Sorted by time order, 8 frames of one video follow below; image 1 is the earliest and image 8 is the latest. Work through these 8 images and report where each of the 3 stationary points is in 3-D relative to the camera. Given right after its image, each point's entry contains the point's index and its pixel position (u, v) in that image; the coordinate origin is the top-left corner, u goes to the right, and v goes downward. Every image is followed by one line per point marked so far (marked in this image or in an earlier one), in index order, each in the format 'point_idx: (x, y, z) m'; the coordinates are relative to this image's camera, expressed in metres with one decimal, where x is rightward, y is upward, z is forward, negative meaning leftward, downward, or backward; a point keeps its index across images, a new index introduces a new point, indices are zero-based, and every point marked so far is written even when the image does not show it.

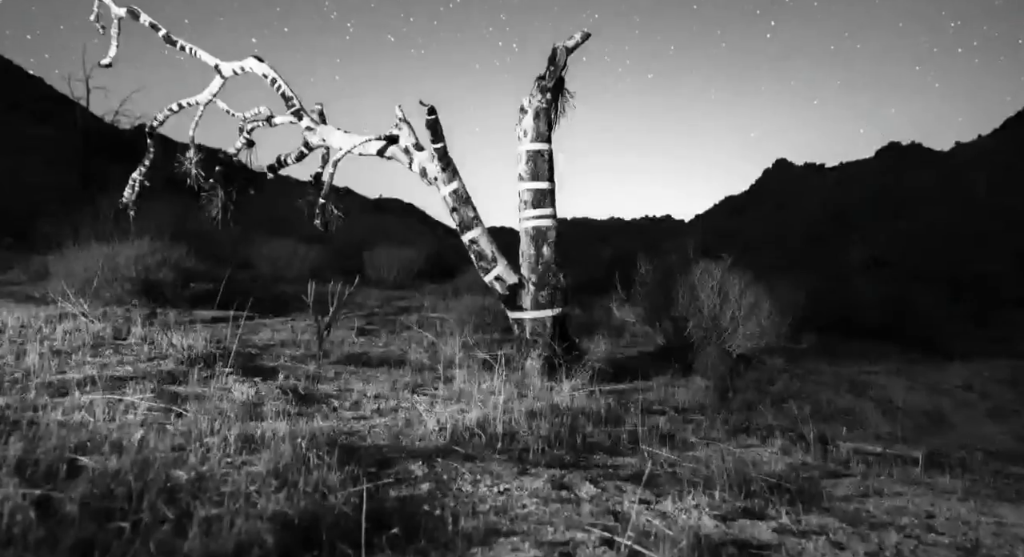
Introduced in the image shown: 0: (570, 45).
0: (+0.9, +3.6, +11.1) m
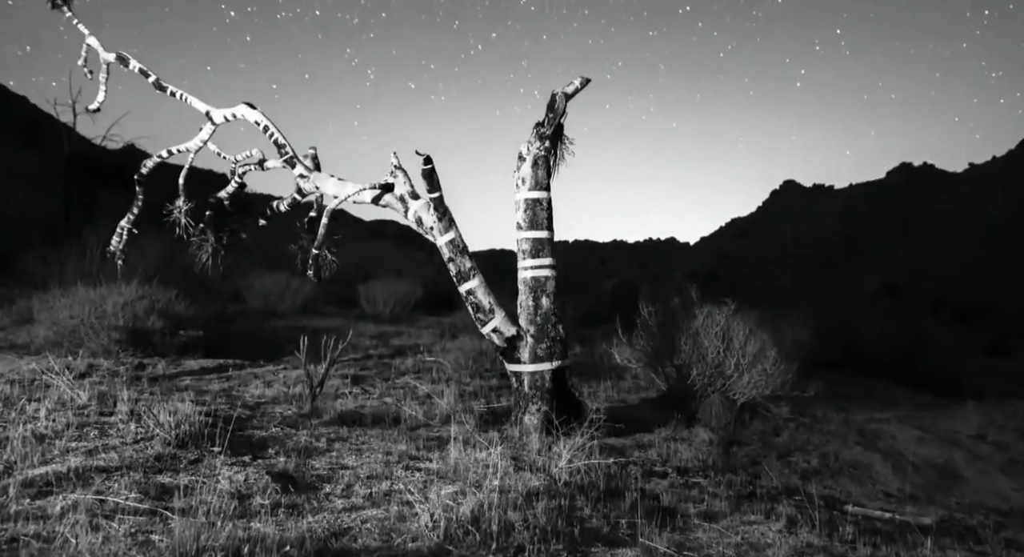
0: (+0.9, +2.8, +10.7) m
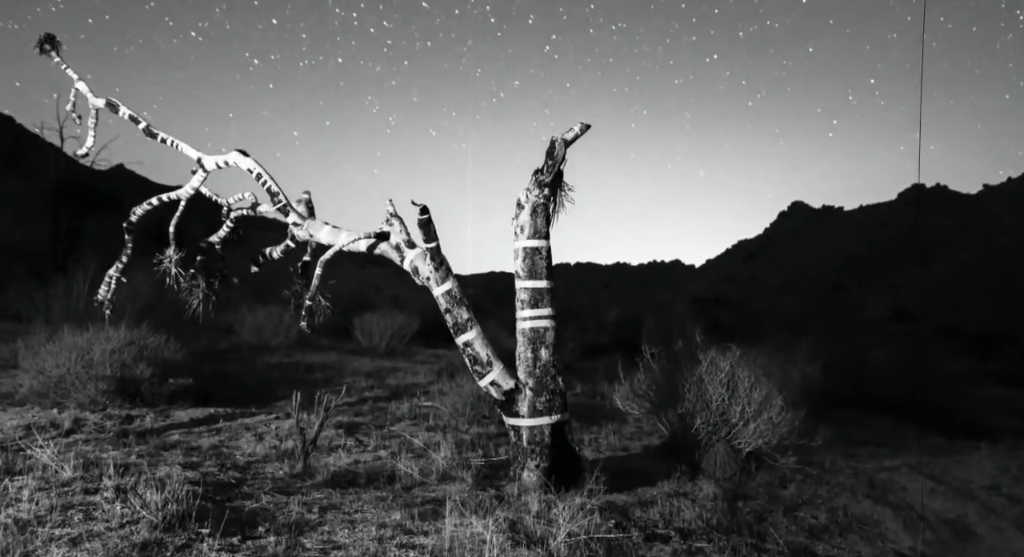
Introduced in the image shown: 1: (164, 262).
0: (+0.8, +2.1, +10.2) m
1: (-5.3, +0.2, +10.6) m
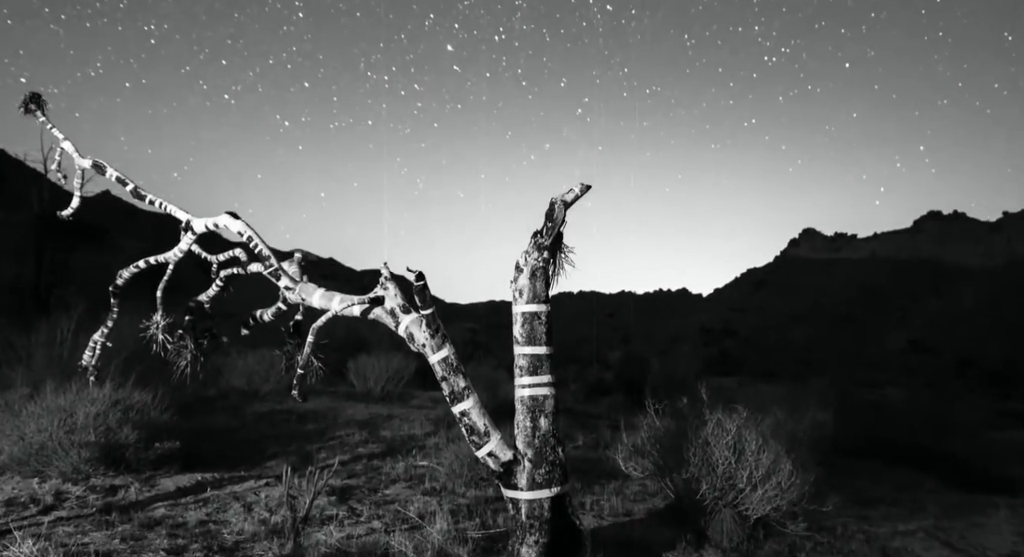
0: (+0.8, +1.1, +9.7) m
1: (-5.3, -0.7, +10.1) m
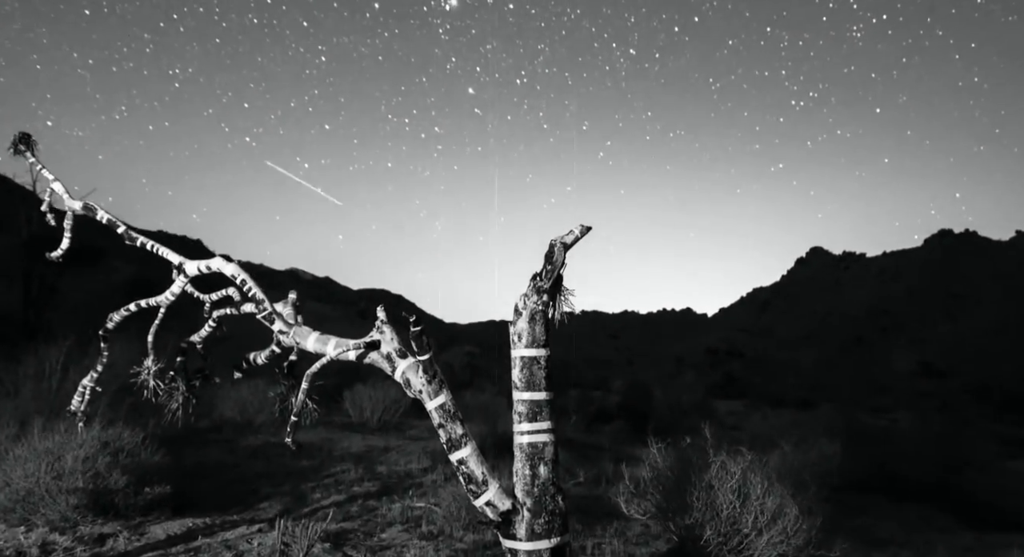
0: (+0.8, +0.5, +9.3) m
1: (-5.3, -1.3, +9.8) m
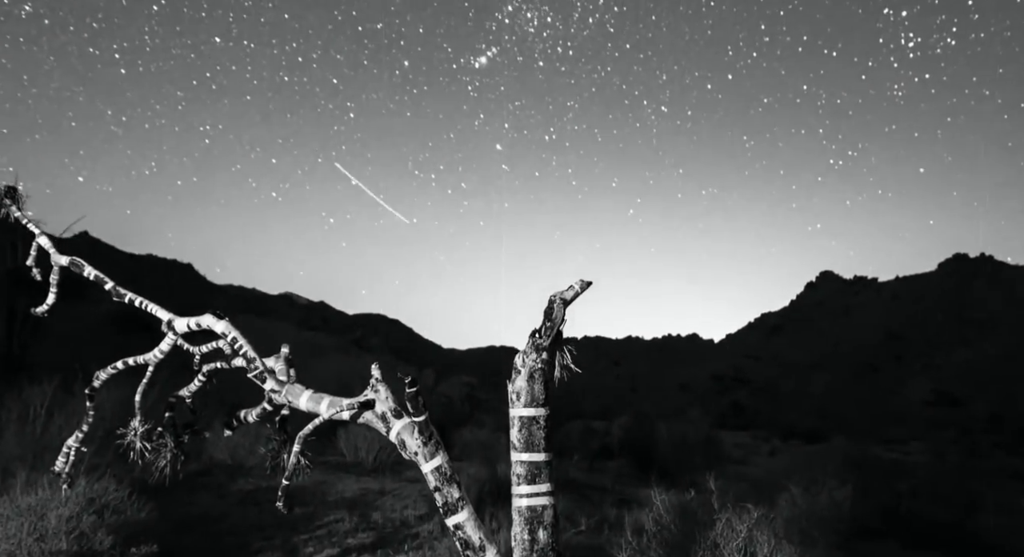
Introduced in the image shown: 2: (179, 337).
0: (+0.7, -0.2, +8.8) m
1: (-5.4, -2.1, +9.4) m
2: (-4.6, -0.8, +9.2) m
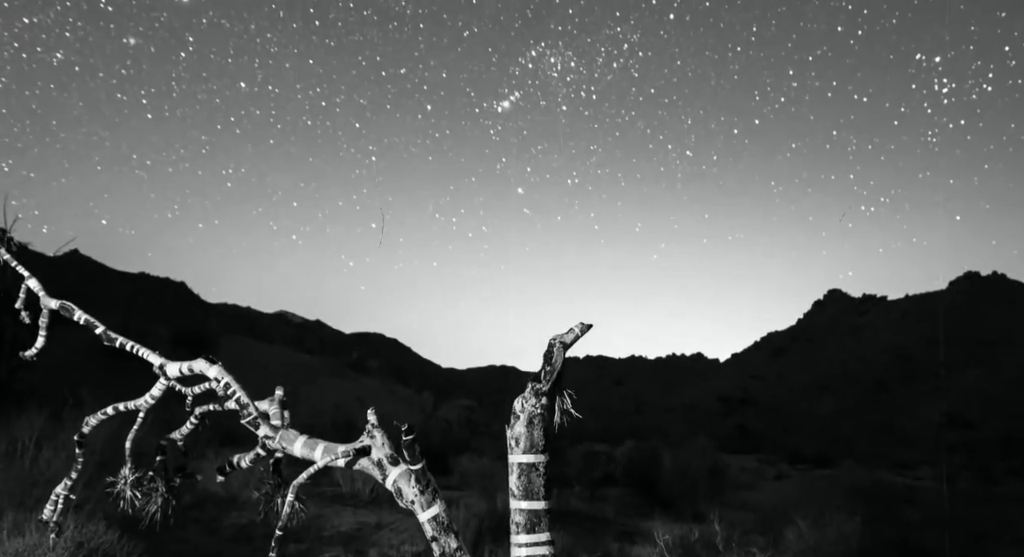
0: (+0.7, -0.8, +8.4) m
1: (-5.4, -2.7, +9.0) m
2: (-4.6, -1.3, +8.9) m
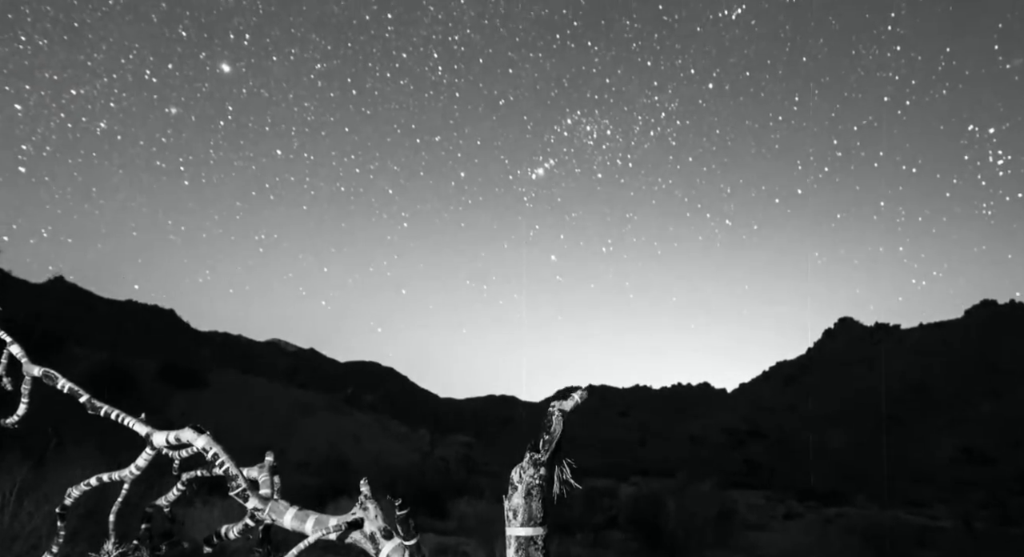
0: (+0.6, -1.5, +7.9) m
1: (-5.4, -3.4, +8.6) m
2: (-4.7, -2.1, +8.4) m
